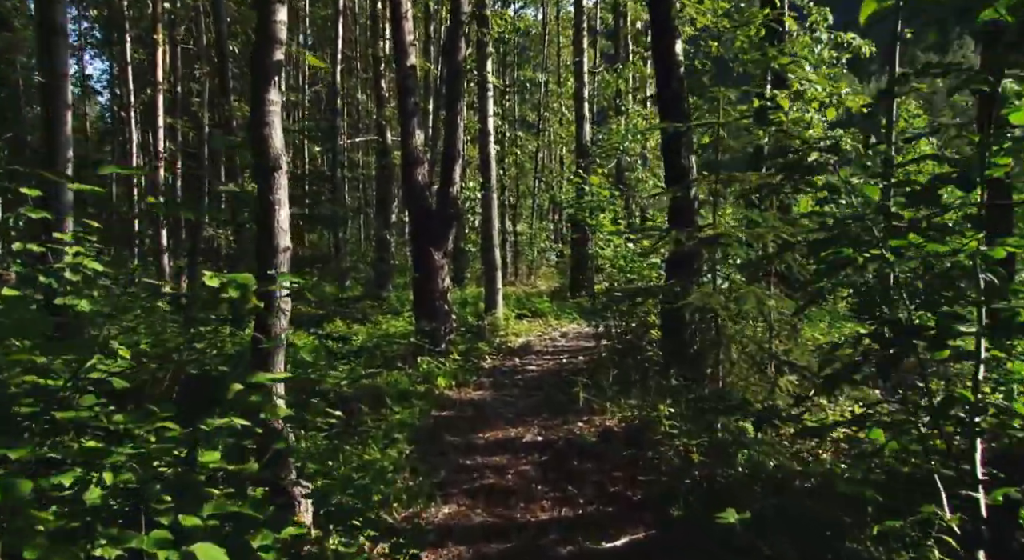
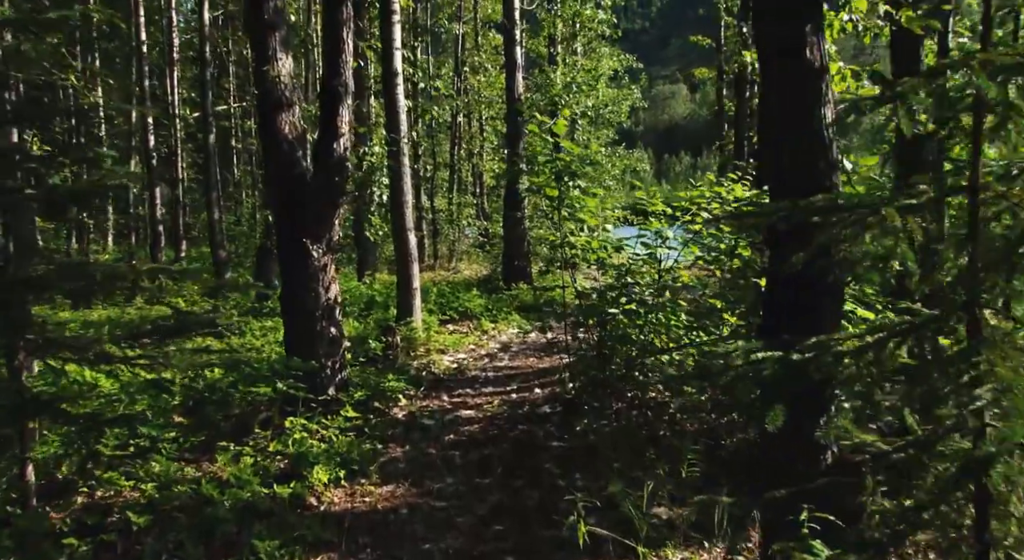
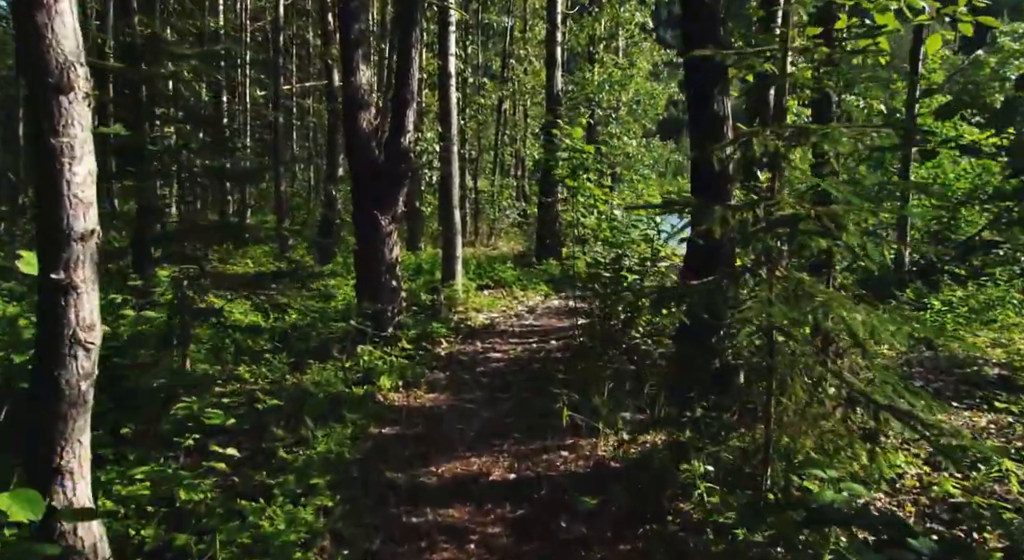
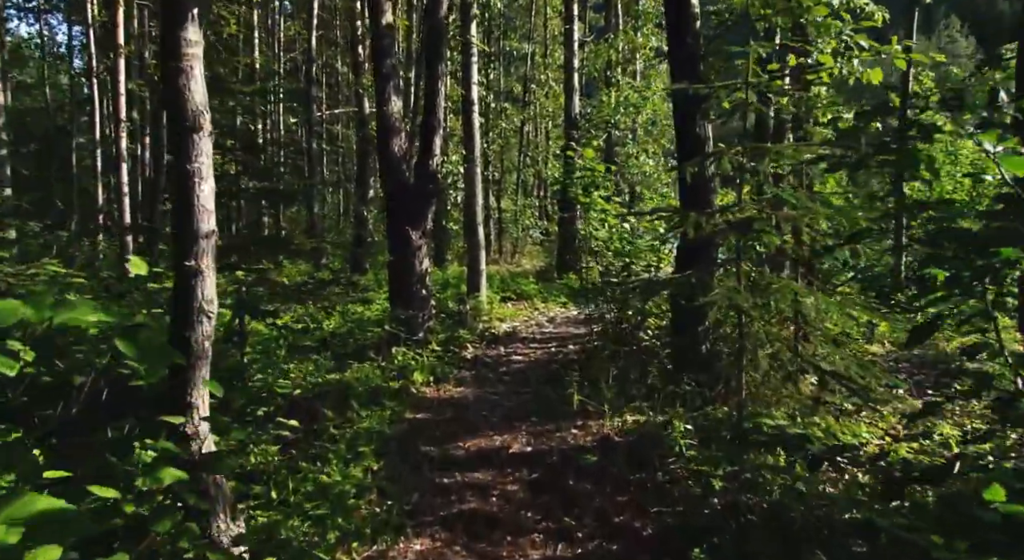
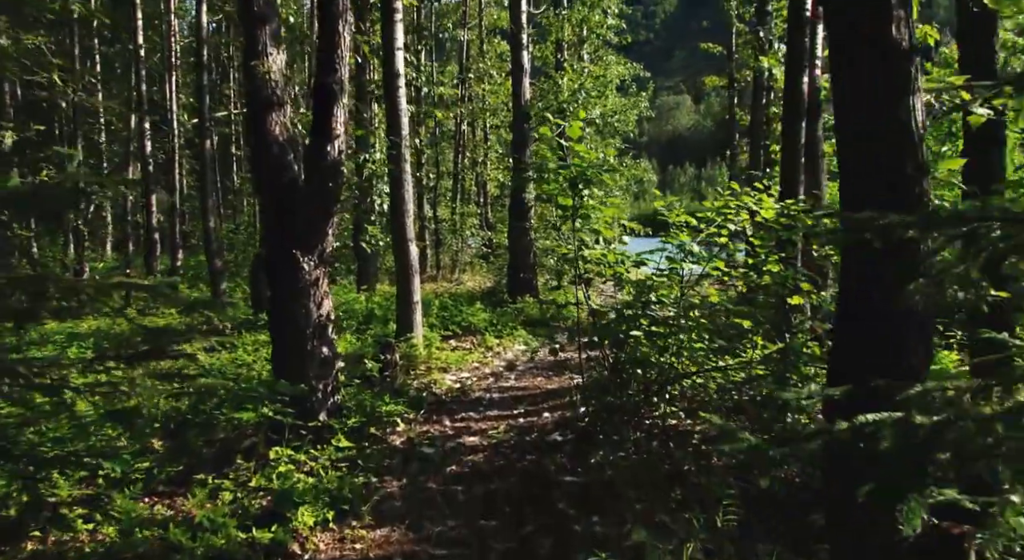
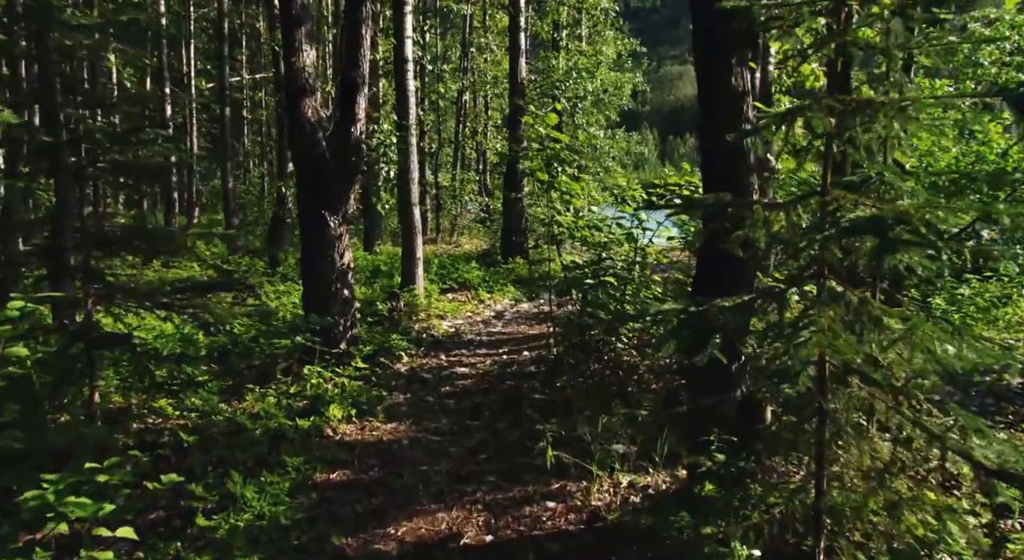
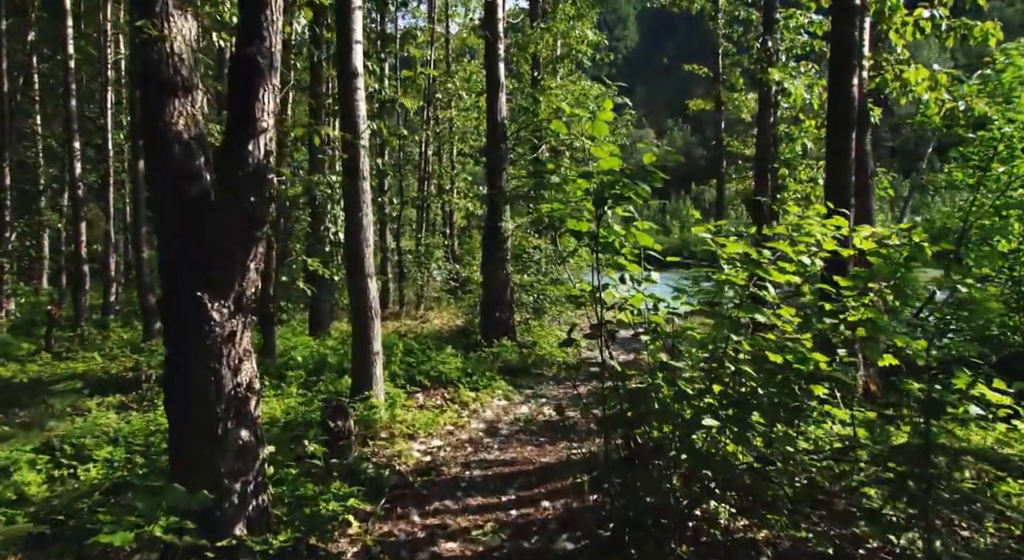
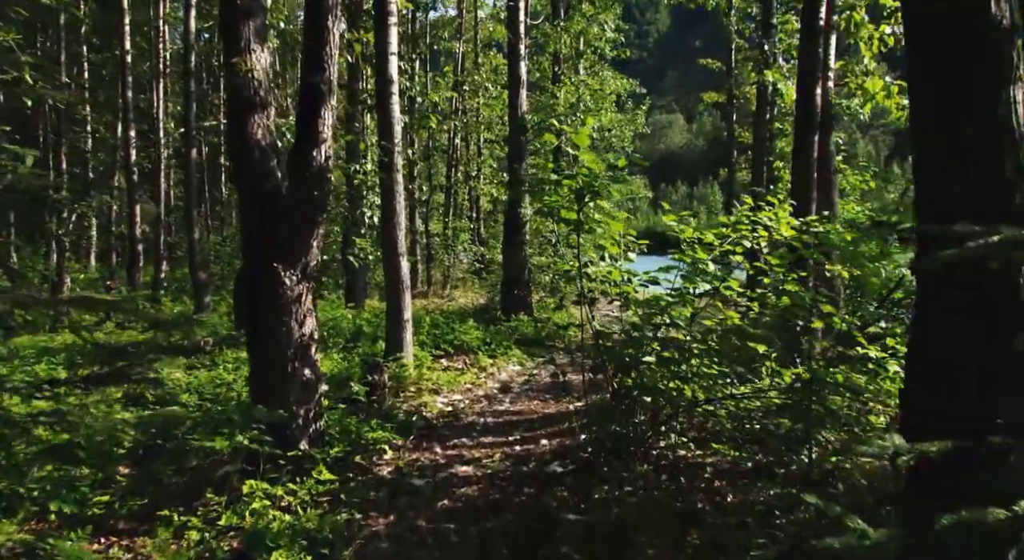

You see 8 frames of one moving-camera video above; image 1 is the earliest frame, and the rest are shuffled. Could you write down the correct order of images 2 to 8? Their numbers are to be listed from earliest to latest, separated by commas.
4, 3, 6, 2, 5, 8, 7
